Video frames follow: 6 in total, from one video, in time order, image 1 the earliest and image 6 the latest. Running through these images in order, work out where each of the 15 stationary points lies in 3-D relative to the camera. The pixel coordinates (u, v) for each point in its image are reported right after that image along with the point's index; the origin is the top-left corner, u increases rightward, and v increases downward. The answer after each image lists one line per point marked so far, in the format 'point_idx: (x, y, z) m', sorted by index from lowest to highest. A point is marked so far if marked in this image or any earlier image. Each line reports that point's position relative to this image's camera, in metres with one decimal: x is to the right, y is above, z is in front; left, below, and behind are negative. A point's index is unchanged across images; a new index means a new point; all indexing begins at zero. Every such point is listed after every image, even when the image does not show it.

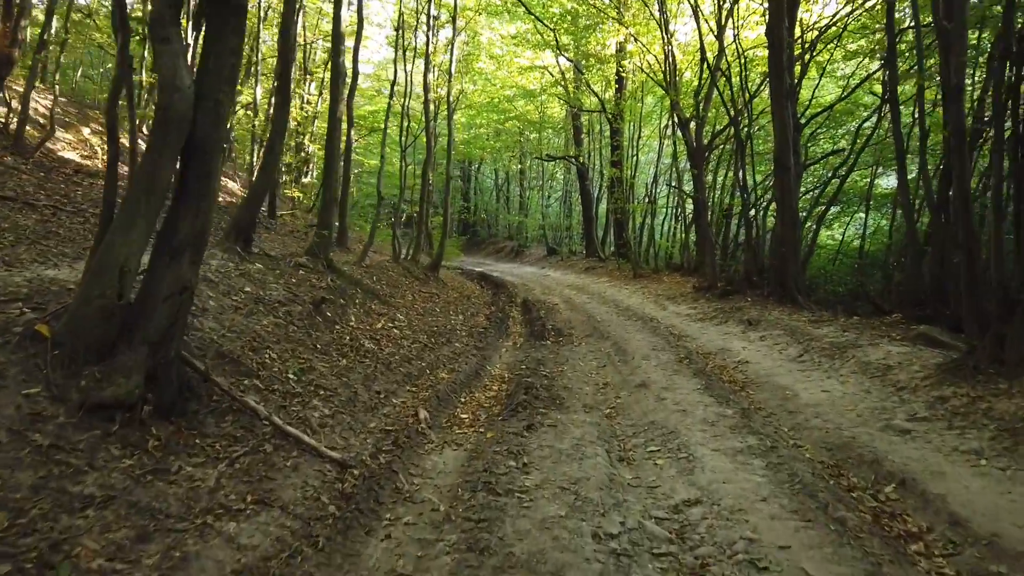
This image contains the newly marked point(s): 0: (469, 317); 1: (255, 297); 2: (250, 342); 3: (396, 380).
0: (-0.8, -0.5, +13.4) m
1: (-2.6, -0.1, +7.3) m
2: (-2.2, -0.5, +6.0) m
3: (-1.1, -0.9, +7.1) m
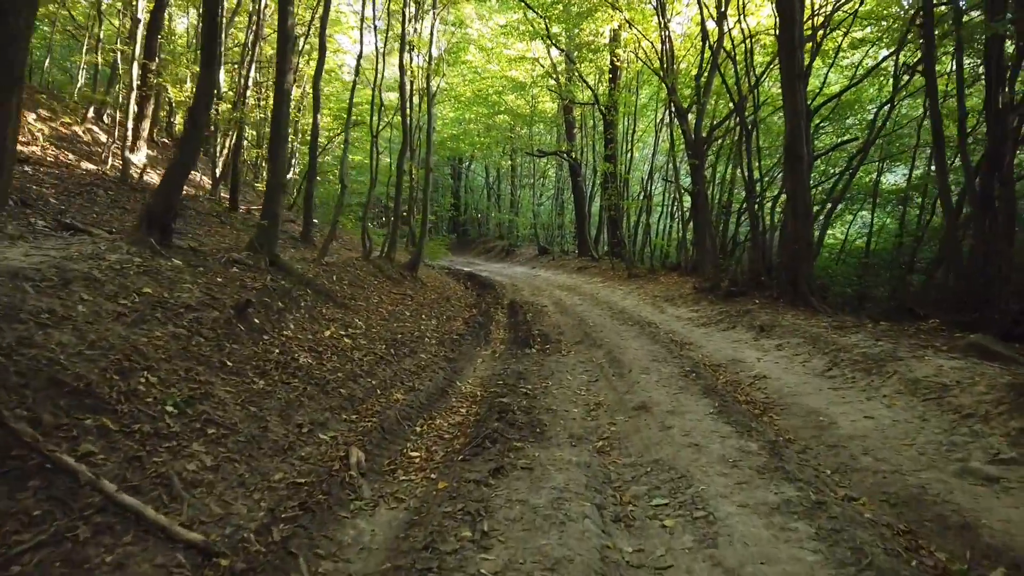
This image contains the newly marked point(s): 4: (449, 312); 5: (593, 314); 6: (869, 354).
0: (-1.1, -0.5, +11.9) m
1: (-2.9, -0.1, +5.8) m
2: (-2.4, -0.5, +4.5) m
3: (-1.4, -0.9, +5.6) m
4: (-1.2, -0.4, +13.6) m
5: (+1.7, -0.5, +15.6) m
6: (+3.9, -0.7, +8.0) m
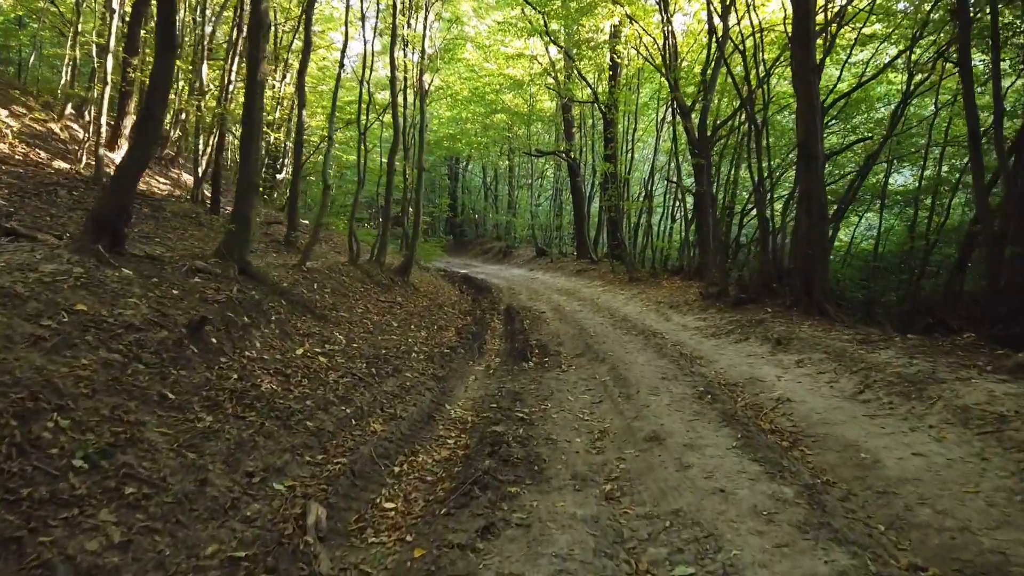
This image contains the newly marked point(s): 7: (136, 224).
0: (-1.1, -0.7, +11.1) m
1: (-2.9, -0.2, +5.0) m
2: (-2.5, -0.6, +3.7) m
3: (-1.4, -1.0, +4.8) m
4: (-1.2, -0.6, +12.8) m
5: (+1.7, -0.7, +14.8) m
6: (+3.9, -0.9, +7.2) m
7: (-5.3, +0.9, +10.3) m
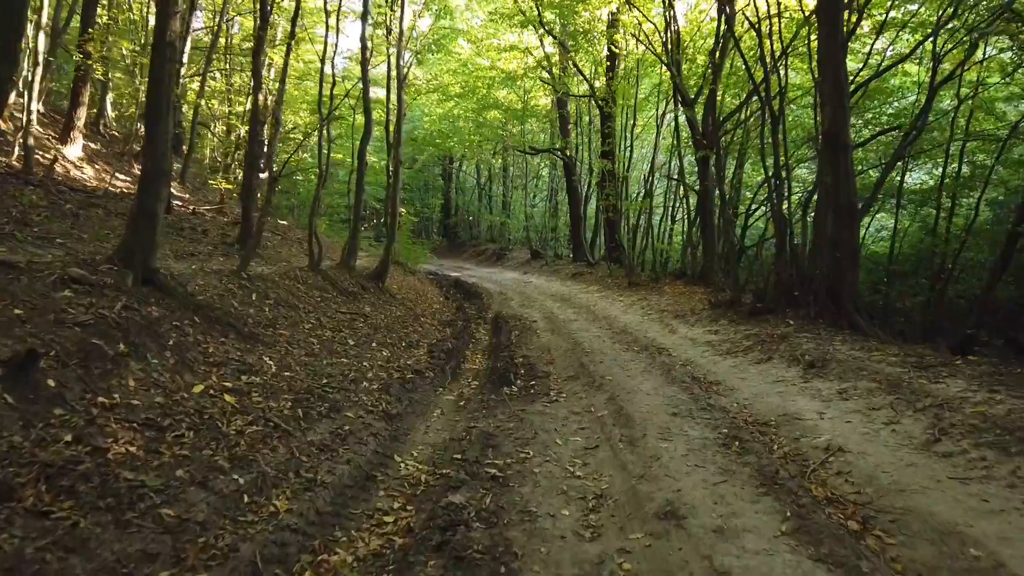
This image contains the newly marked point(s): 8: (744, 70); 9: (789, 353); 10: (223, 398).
0: (-1.4, -0.8, +9.4) m
1: (-3.1, -0.3, +3.3) m
2: (-2.7, -0.7, +2.0) m
3: (-1.7, -1.1, +3.1) m
4: (-1.5, -0.7, +11.1) m
5: (+1.4, -0.8, +13.1) m
6: (+3.6, -1.0, +5.5) m
7: (-5.5, +0.8, +8.6) m
8: (+6.2, +5.8, +19.5) m
9: (+3.5, -0.8, +9.1) m
10: (-2.1, -0.8, +5.3) m
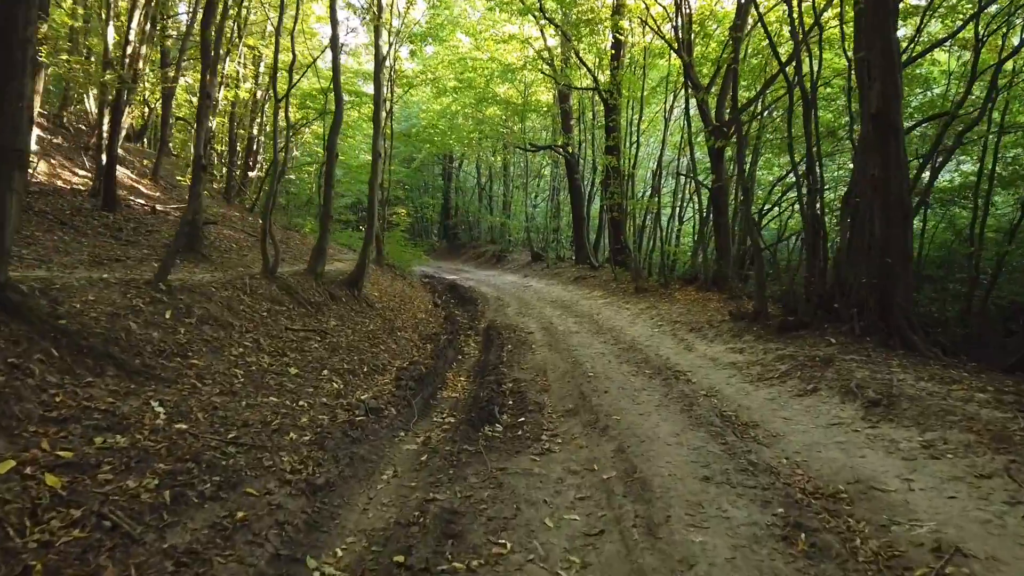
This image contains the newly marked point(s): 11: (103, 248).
0: (-1.6, -0.9, +7.7) m
1: (-3.3, -0.5, +1.6) m
2: (-2.9, -0.8, +0.3) m
3: (-1.9, -1.3, +1.4) m
4: (-1.7, -0.8, +9.4) m
5: (+1.3, -1.0, +11.4) m
6: (+3.5, -1.1, +3.8) m
7: (-5.7, +0.6, +6.9) m
8: (+6.1, +5.7, +17.7) m
9: (+3.3, -0.9, +7.3) m
10: (-2.3, -0.9, +3.6) m
11: (-5.2, +0.5, +9.3) m
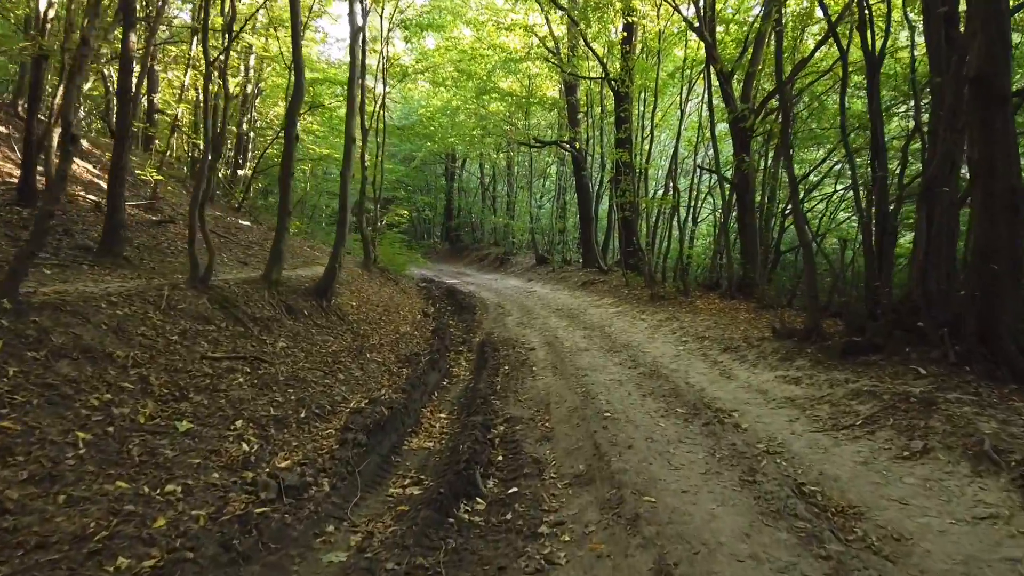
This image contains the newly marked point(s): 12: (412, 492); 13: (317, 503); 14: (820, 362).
0: (-1.6, -1.1, +5.6) m
1: (-3.5, -0.6, -0.5) m
2: (-3.0, -0.9, -1.8) m
3: (-2.0, -1.4, -0.7) m
4: (-1.7, -1.0, +7.3) m
5: (+1.2, -1.1, +9.3) m
6: (+3.3, -1.2, +1.7) m
7: (-5.8, +0.5, +4.8) m
8: (+6.1, +5.5, +15.6) m
9: (+3.2, -1.1, +5.2) m
10: (-2.4, -1.1, +1.5) m
11: (-5.3, +0.4, +7.3) m
12: (-0.7, -1.4, +5.0) m
13: (-1.2, -1.3, +4.5) m
14: (+3.5, -0.8, +8.3) m
